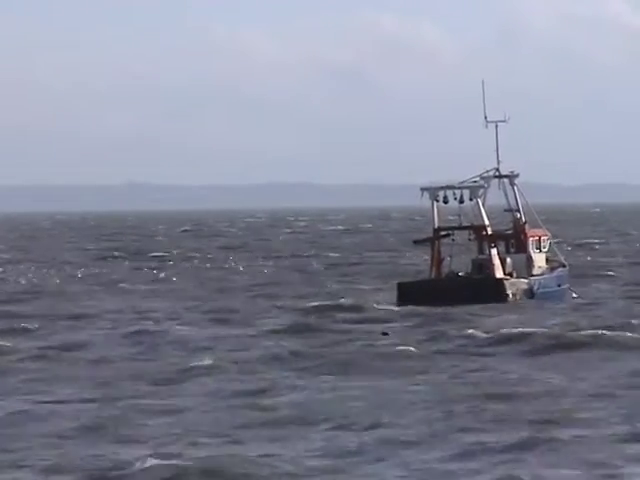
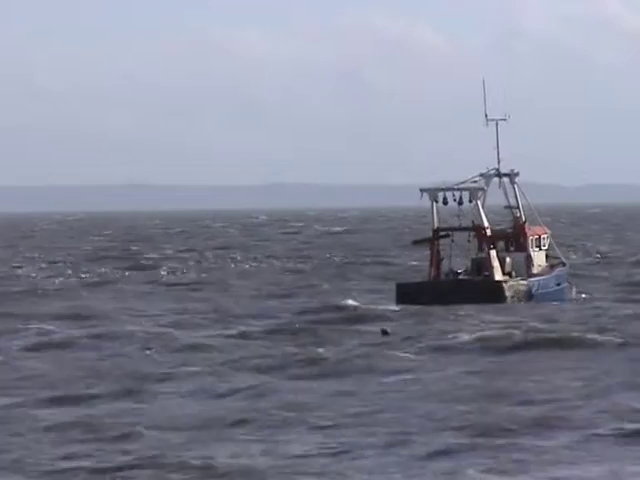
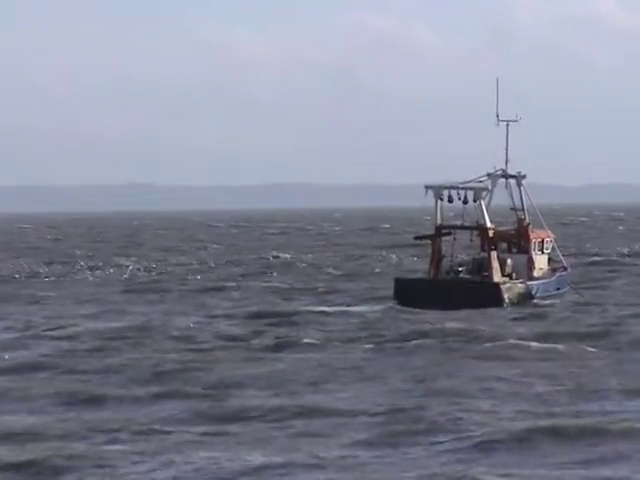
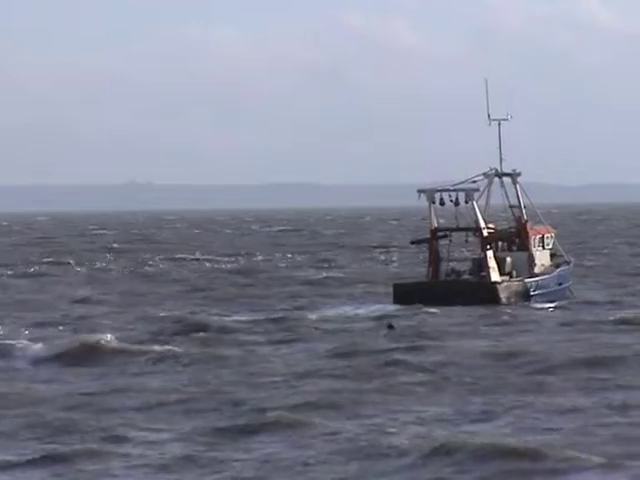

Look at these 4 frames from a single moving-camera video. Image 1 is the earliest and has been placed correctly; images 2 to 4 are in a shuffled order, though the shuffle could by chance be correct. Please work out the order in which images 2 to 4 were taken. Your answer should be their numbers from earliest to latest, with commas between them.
2, 3, 4
